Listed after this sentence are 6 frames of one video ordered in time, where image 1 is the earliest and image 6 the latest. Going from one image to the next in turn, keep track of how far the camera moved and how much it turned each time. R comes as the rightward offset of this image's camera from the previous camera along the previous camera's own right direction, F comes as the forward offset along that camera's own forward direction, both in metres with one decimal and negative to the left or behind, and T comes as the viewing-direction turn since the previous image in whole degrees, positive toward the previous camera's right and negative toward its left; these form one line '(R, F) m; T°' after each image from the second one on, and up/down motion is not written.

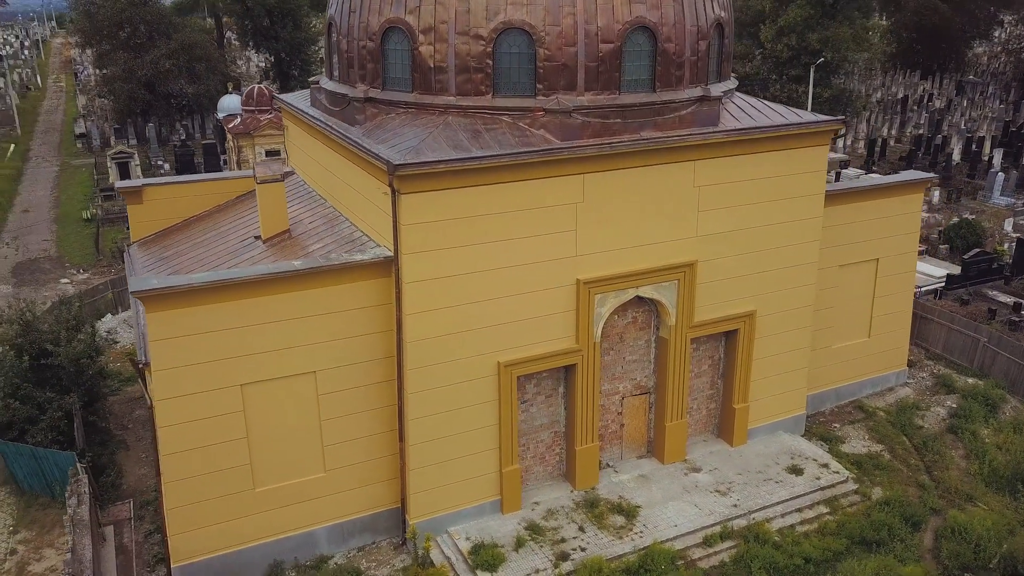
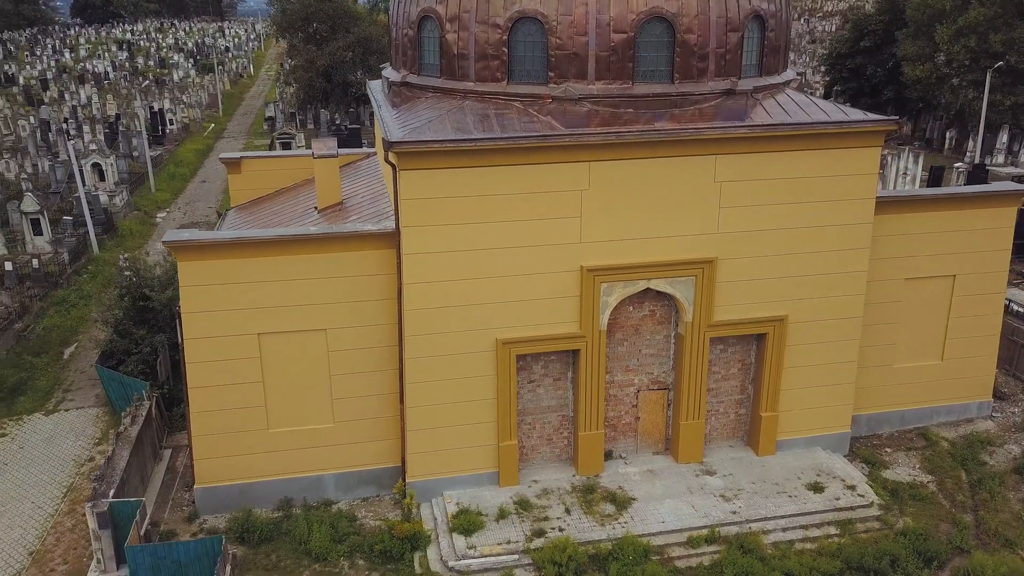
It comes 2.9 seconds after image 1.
(+2.6, -0.1) m; -13°
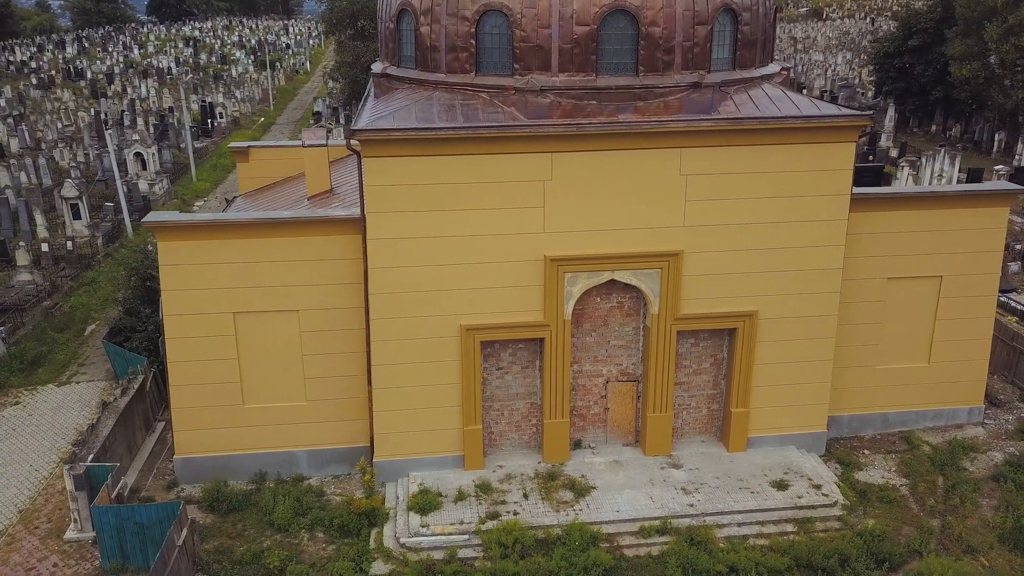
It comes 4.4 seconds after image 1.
(+1.4, -0.2) m; -4°
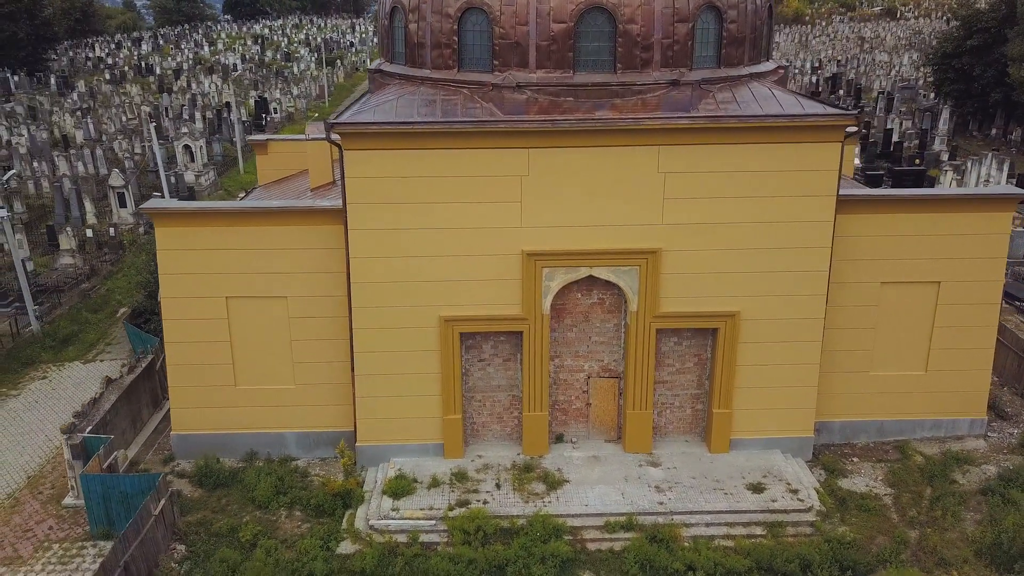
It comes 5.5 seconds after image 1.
(+1.3, -0.1) m; -5°
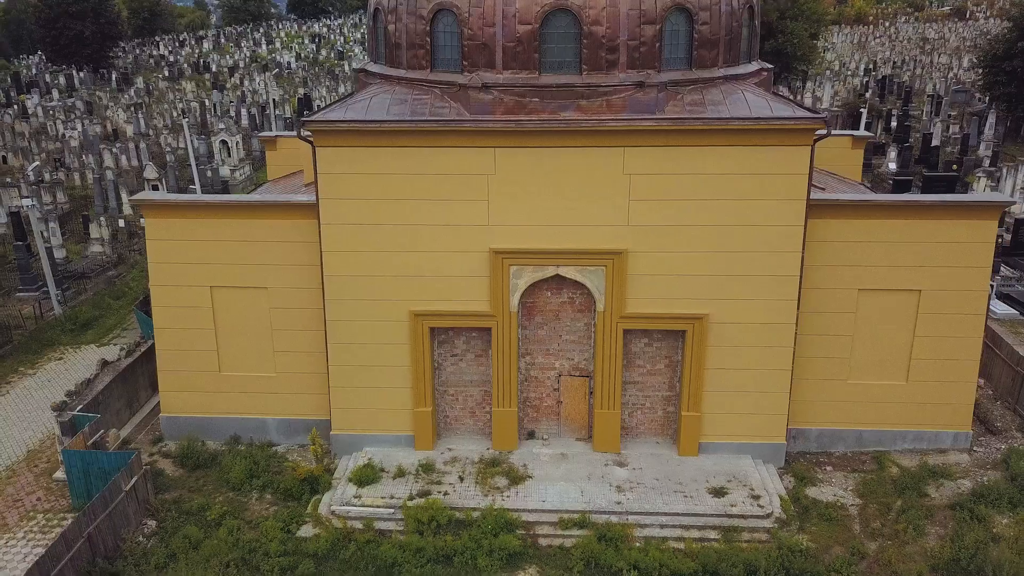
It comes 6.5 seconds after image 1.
(+1.4, -0.1) m; -4°
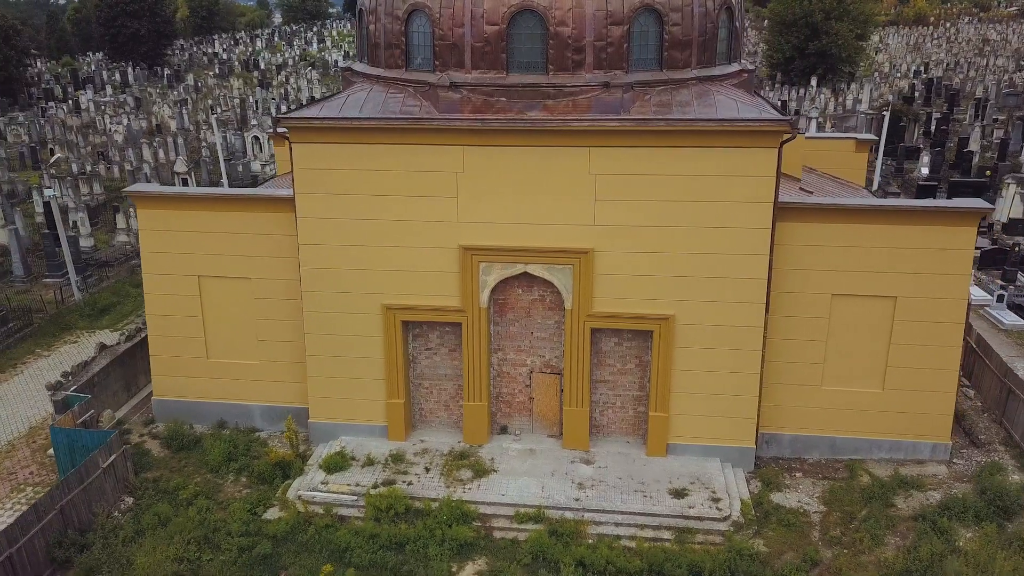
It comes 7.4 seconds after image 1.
(+1.3, -0.1) m; -4°
